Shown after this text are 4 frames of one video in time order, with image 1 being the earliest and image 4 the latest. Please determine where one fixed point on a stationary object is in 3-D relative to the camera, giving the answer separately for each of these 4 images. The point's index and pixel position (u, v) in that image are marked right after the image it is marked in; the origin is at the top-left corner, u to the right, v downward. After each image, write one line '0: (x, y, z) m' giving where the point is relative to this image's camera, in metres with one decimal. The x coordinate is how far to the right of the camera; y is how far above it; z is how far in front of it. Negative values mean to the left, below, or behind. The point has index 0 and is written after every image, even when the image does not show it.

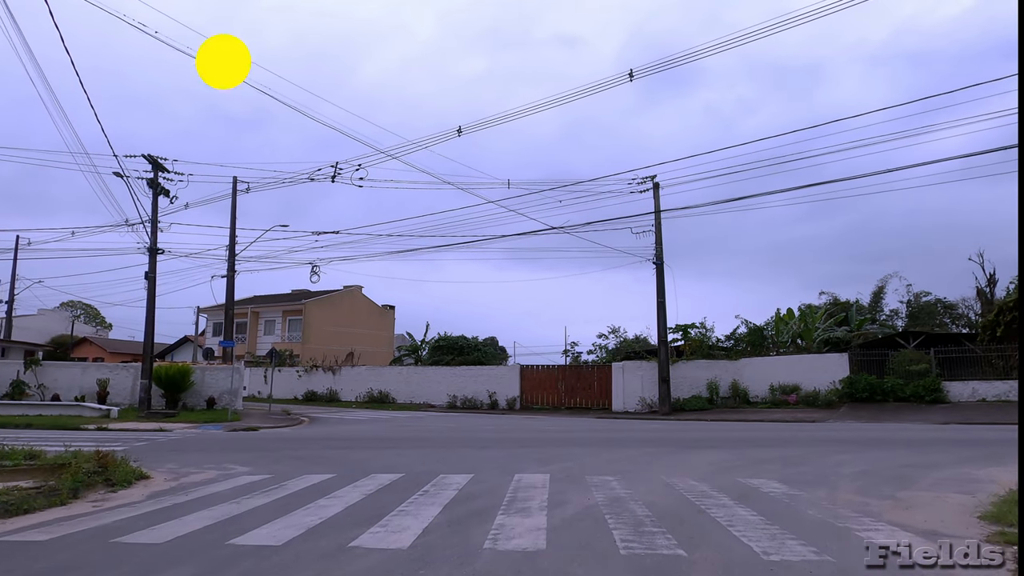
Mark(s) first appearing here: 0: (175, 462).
0: (-6.4, -3.3, +12.6) m
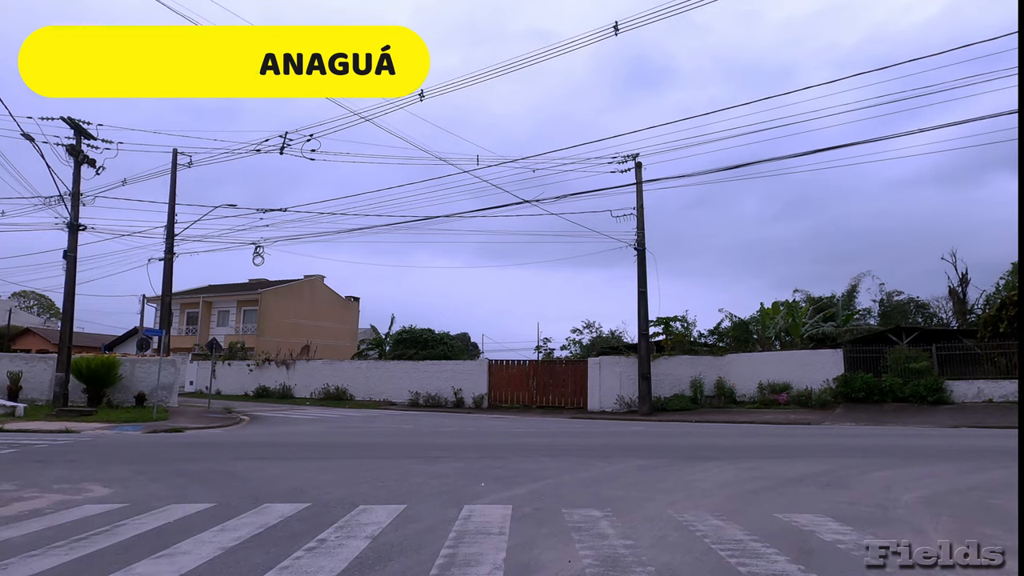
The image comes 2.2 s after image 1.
0: (-7.1, -2.8, +9.5) m
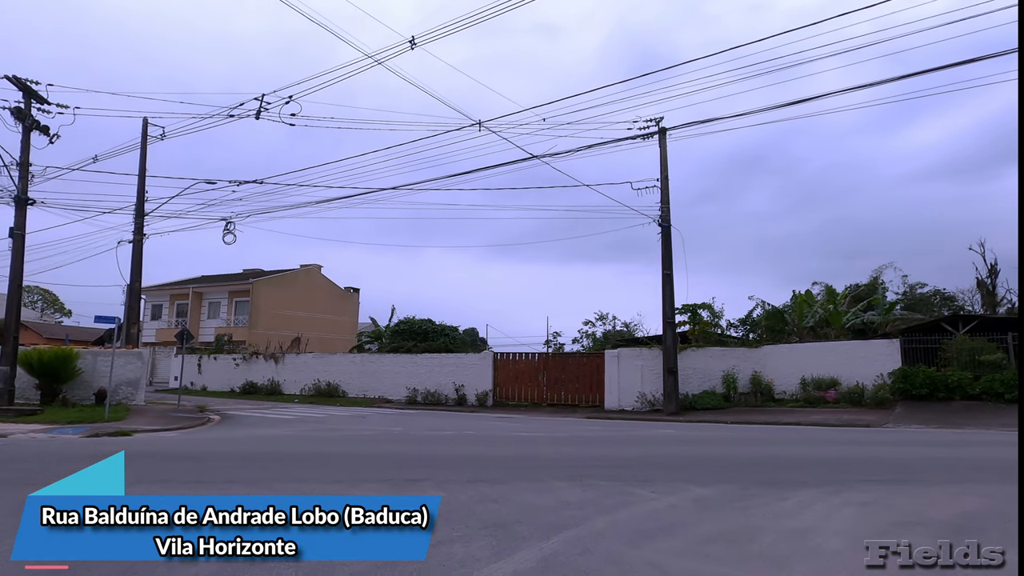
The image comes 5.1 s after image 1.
0: (-7.1, -2.2, +6.1) m
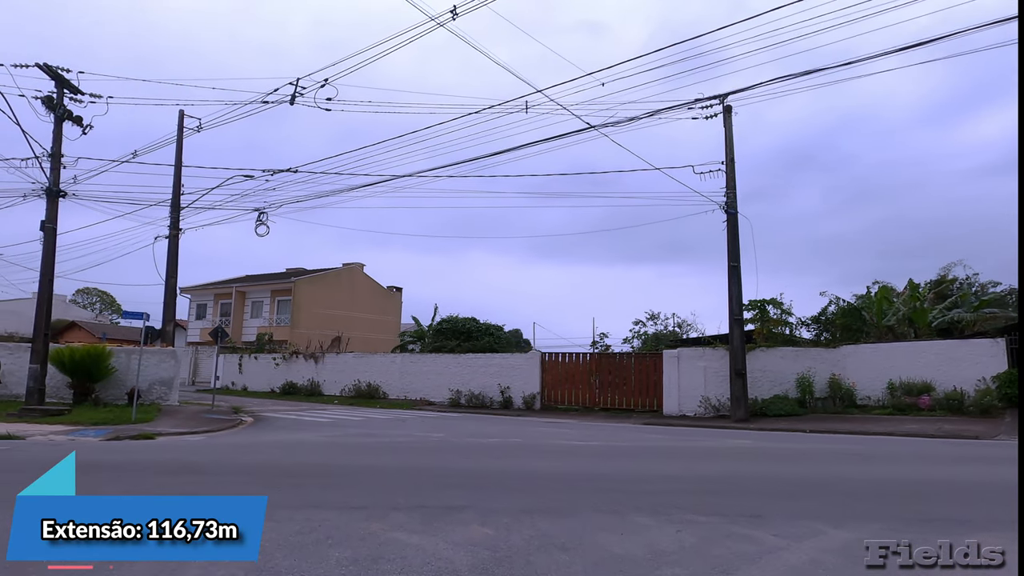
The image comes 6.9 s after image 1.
0: (-6.6, -2.0, +4.6) m
